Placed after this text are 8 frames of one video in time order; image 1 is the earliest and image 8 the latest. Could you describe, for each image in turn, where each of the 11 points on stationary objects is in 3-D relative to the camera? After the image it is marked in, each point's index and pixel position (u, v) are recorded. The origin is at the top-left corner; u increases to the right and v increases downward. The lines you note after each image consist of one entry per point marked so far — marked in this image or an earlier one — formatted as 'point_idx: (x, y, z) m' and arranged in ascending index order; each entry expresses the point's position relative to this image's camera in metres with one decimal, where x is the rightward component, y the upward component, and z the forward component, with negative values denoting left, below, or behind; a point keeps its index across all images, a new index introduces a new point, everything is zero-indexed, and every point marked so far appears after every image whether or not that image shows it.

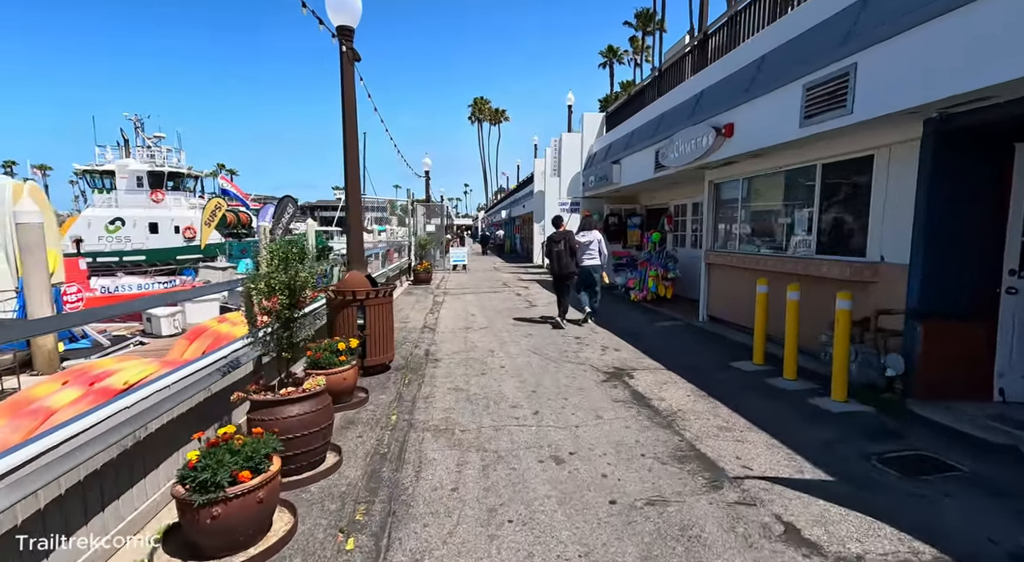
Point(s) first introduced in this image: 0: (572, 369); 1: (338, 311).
0: (+0.7, -1.0, +6.4) m
1: (-1.9, -0.4, +6.1) m
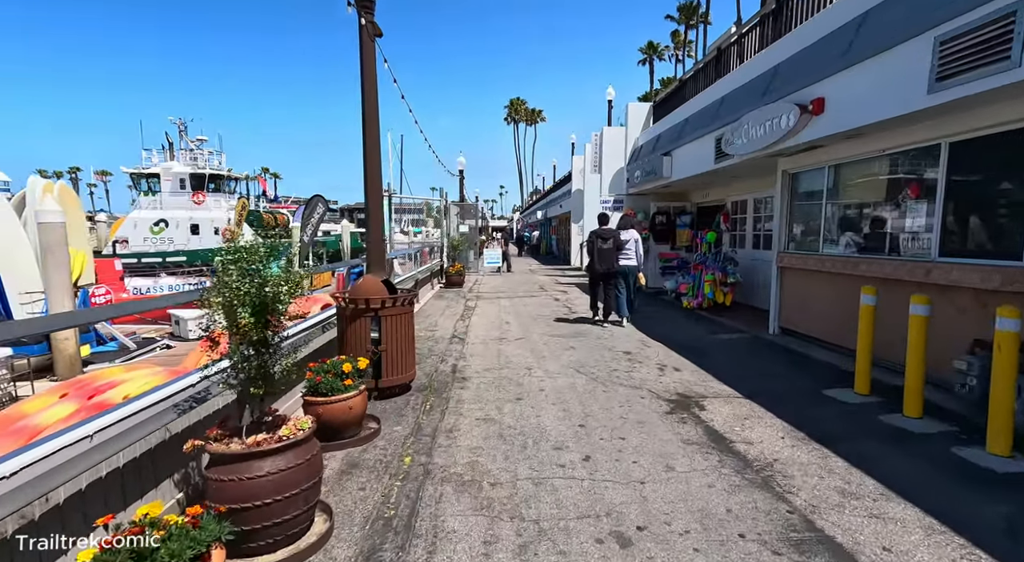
0: (+1.1, -1.1, +5.3) m
1: (-1.5, -0.4, +5.1) m
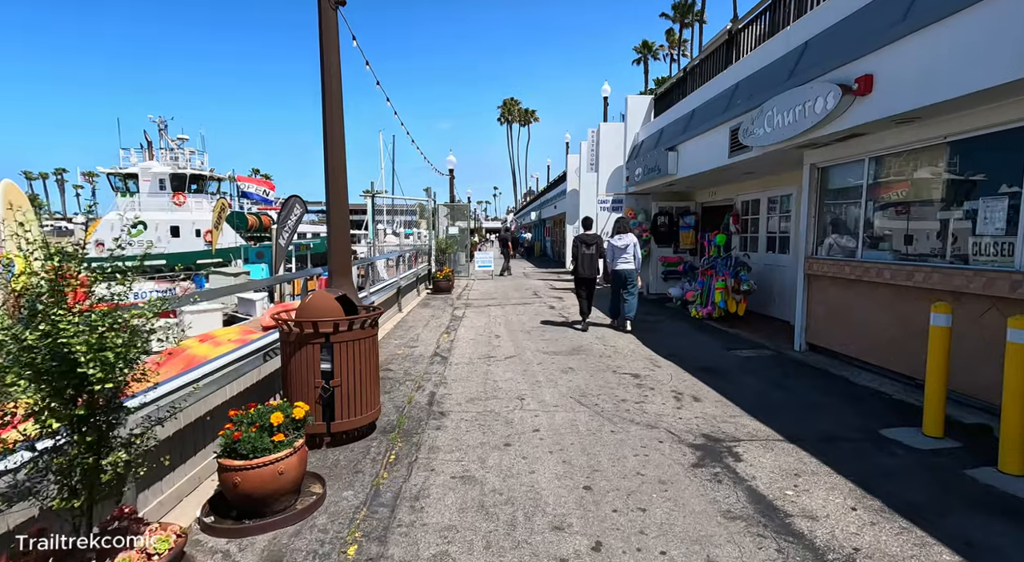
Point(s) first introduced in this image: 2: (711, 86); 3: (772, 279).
0: (+1.0, -1.2, +4.3) m
1: (-1.6, -0.5, +4.1) m
2: (+3.4, +3.4, +9.5) m
3: (+4.5, 0.0, +9.5) m
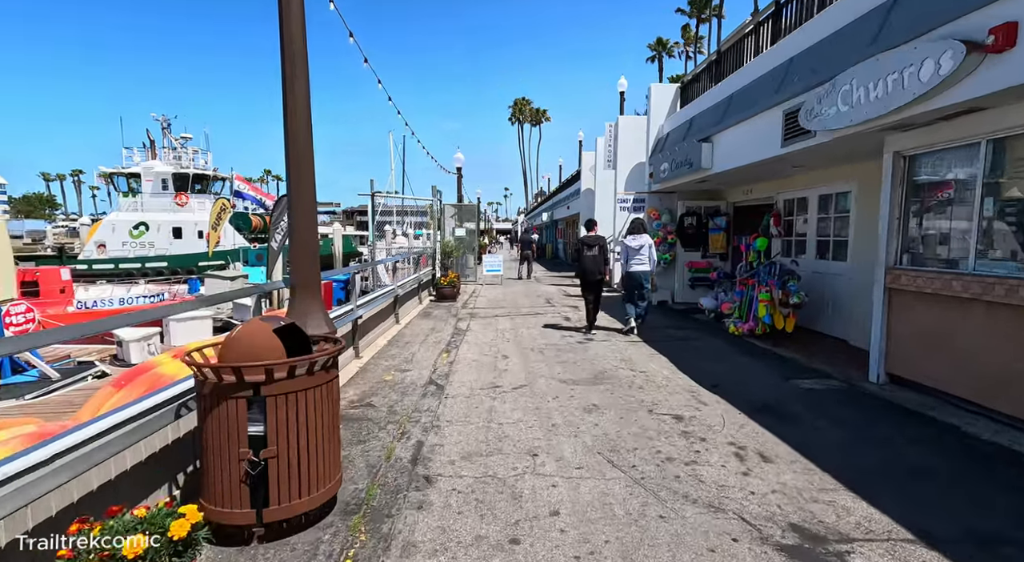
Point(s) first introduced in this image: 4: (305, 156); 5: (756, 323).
0: (+1.0, -1.4, +3.0) m
1: (-1.6, -0.7, +2.9) m
2: (+3.6, +3.2, +8.2) m
3: (+4.7, -0.1, +8.2) m
4: (-1.7, +1.0, +4.6) m
5: (+3.7, -0.7, +8.3) m
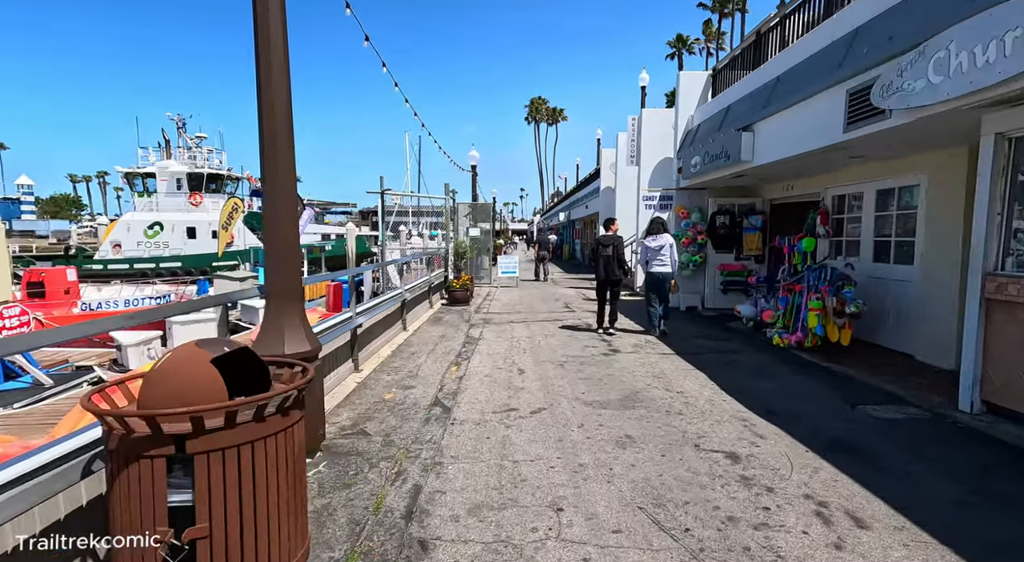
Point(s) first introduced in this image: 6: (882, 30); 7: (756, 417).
0: (+1.1, -1.4, +2.1) m
1: (-1.5, -0.7, +2.1) m
2: (+3.9, +3.1, +7.3) m
3: (+4.9, -0.2, +7.2) m
4: (-1.6, +1.0, +3.8) m
5: (+4.0, -0.7, +7.4) m
6: (+3.6, +2.4, +5.3) m
7: (+2.2, -1.2, +4.9) m
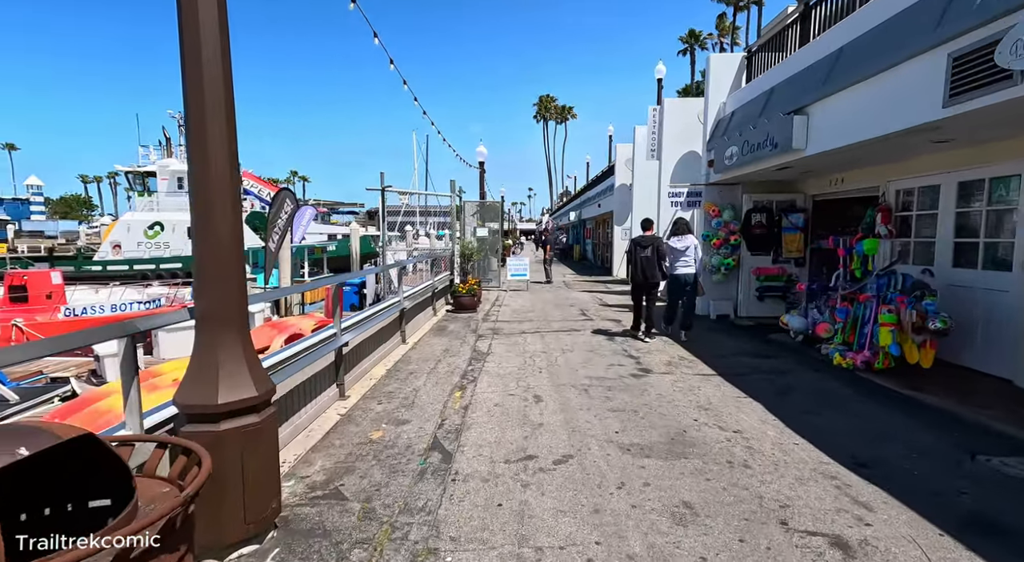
0: (+1.2, -1.5, +1.0) m
1: (-1.4, -0.8, +1.0) m
2: (+4.0, +3.0, +6.1) m
3: (+5.0, -0.3, +6.0) m
4: (-1.5, +0.9, +2.7) m
5: (+4.1, -0.8, +6.2) m
6: (+3.7, +2.3, +4.2) m
7: (+2.3, -1.3, +3.8) m
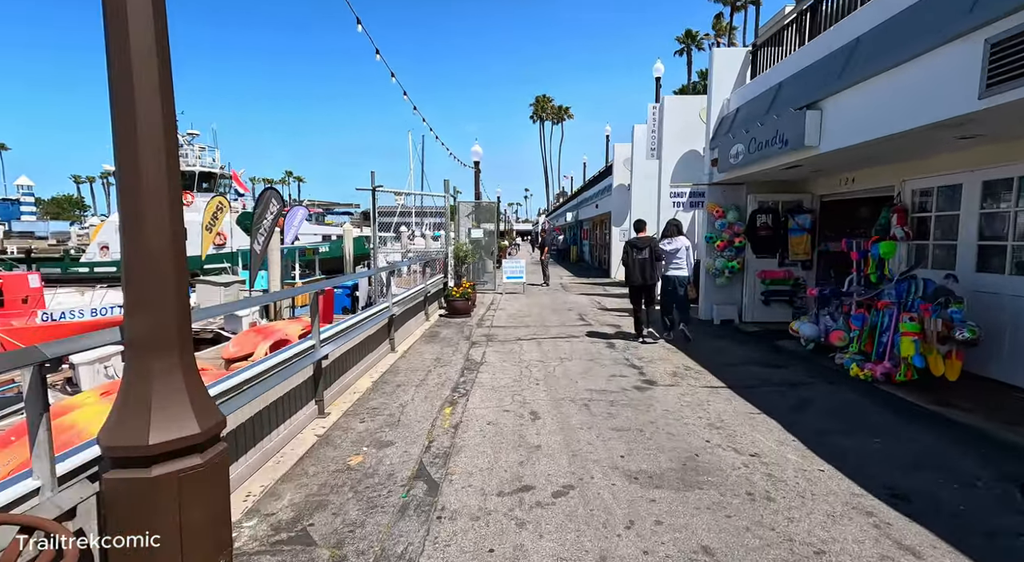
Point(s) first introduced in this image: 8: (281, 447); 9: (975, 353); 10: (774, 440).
0: (+1.2, -1.6, +0.6) m
1: (-1.4, -0.9, +0.6) m
2: (+4.0, +3.0, +5.7) m
3: (+5.0, -0.4, +5.6) m
4: (-1.5, +0.8, +2.3) m
5: (+4.1, -0.9, +5.8) m
6: (+3.7, +2.3, +3.8) m
7: (+2.3, -1.4, +3.4) m
8: (-1.8, -1.3, +4.3) m
9: (+5.0, -0.8, +6.0) m
10: (+2.1, -1.3, +4.5) m
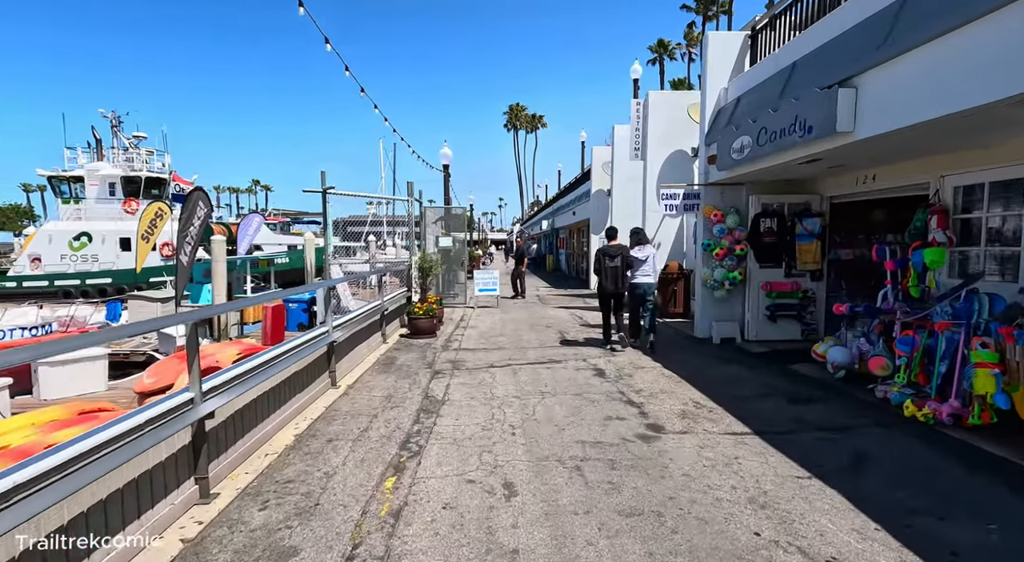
0: (+1.2, -1.6, -0.8) m
1: (-1.4, -1.0, -0.9) m
2: (+3.7, +2.8, +4.5) m
3: (+4.7, -0.5, +4.4) m
4: (-1.6, +0.7, +0.8) m
5: (+3.8, -1.0, +4.6) m
6: (+3.5, +2.2, +2.6) m
7: (+2.1, -1.5, +2.0) m
8: (-2.0, -1.5, +2.8) m
9: (+4.7, -0.9, +4.8) m
10: (+1.9, -1.4, +3.1) m
